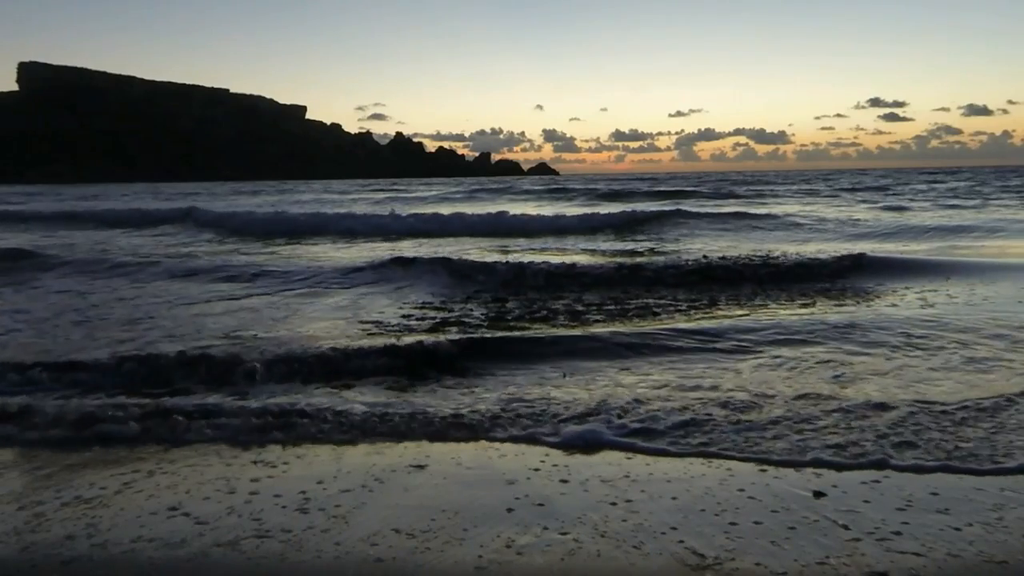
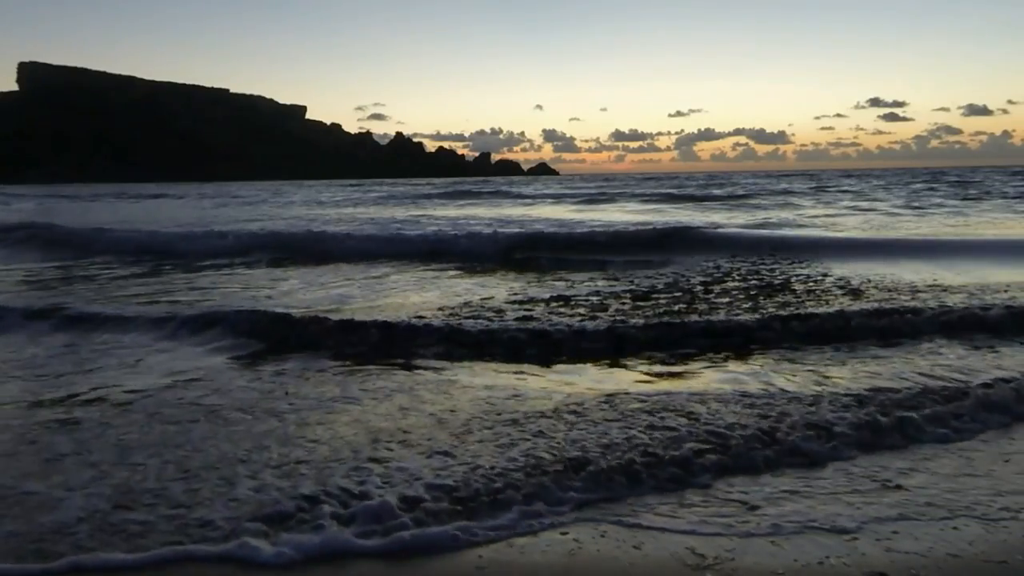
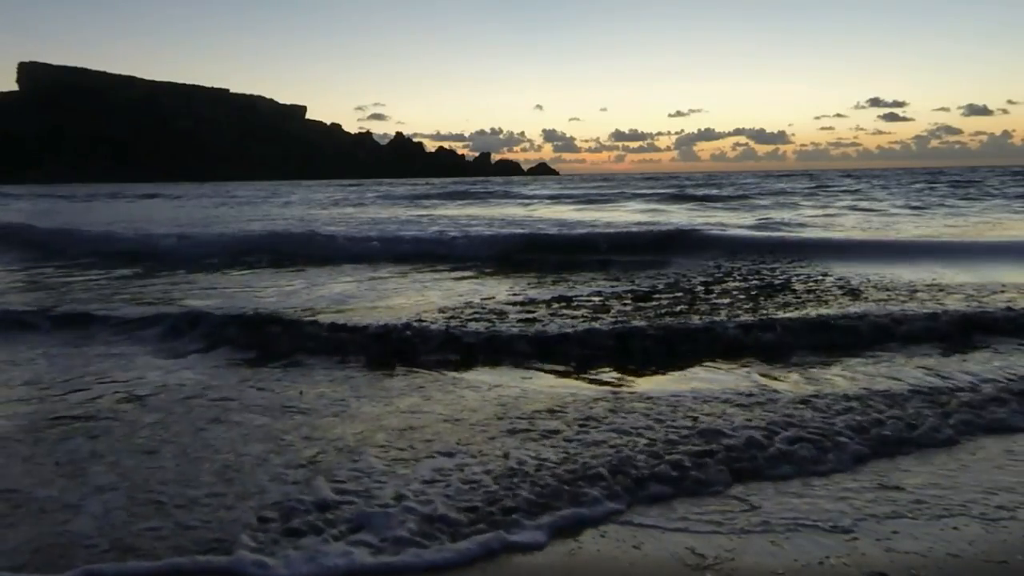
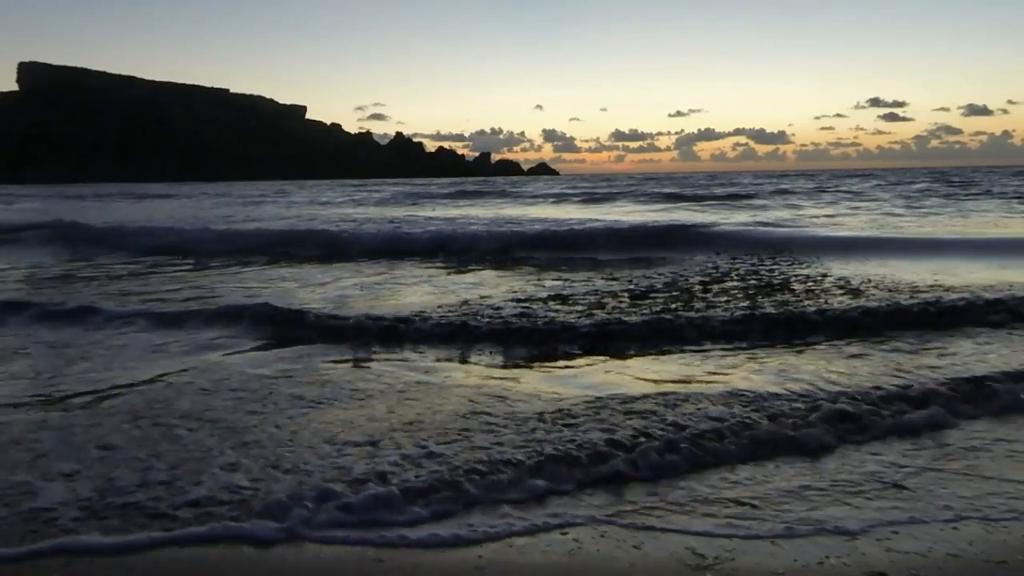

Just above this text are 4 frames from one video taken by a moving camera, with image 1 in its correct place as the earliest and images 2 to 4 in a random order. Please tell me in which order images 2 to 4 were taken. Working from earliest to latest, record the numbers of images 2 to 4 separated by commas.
4, 2, 3
